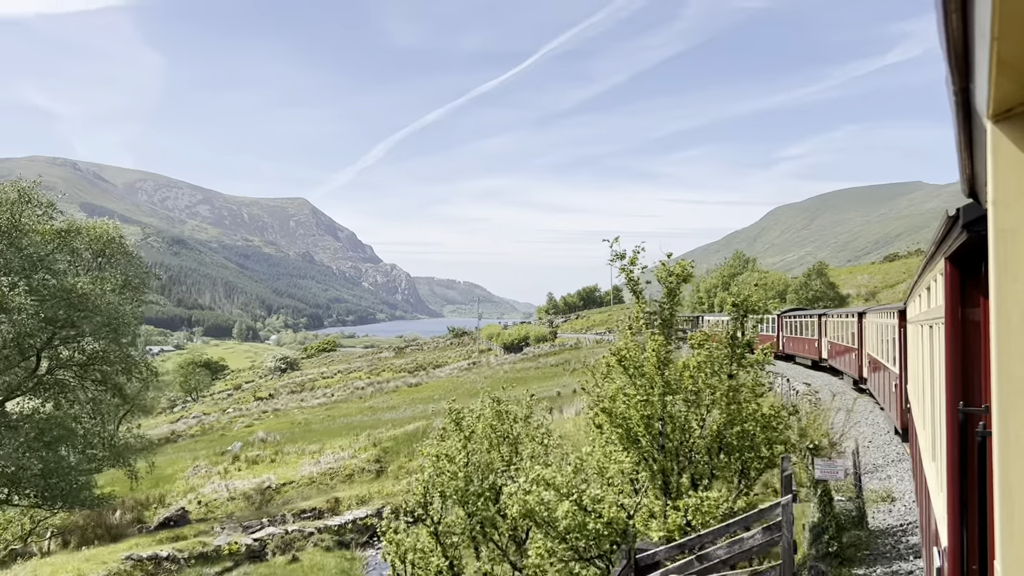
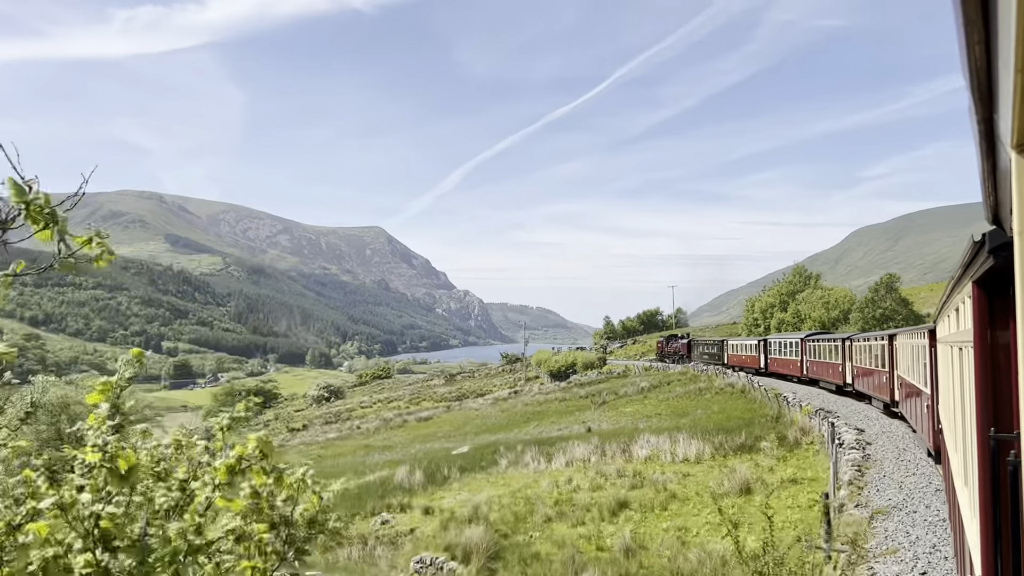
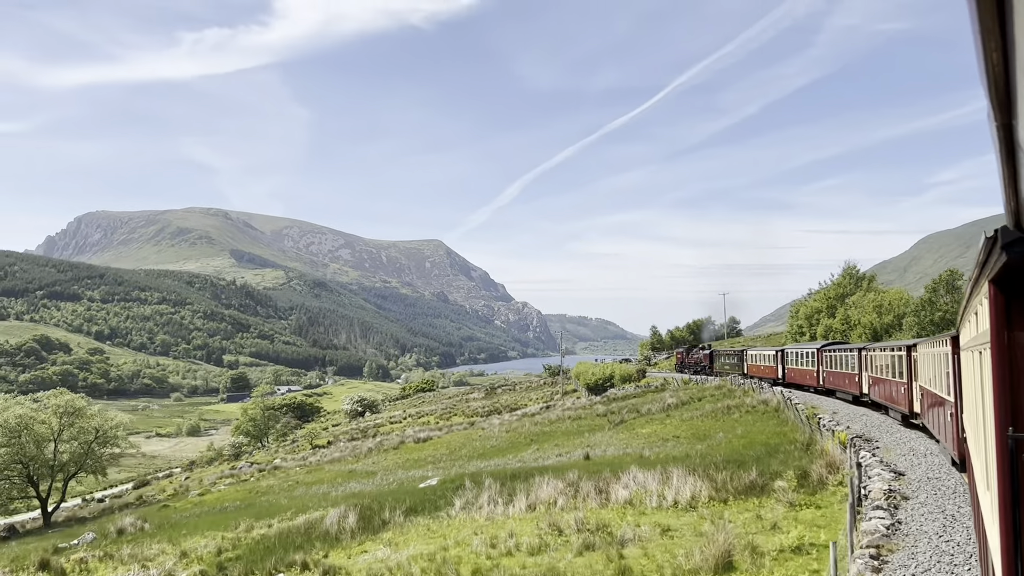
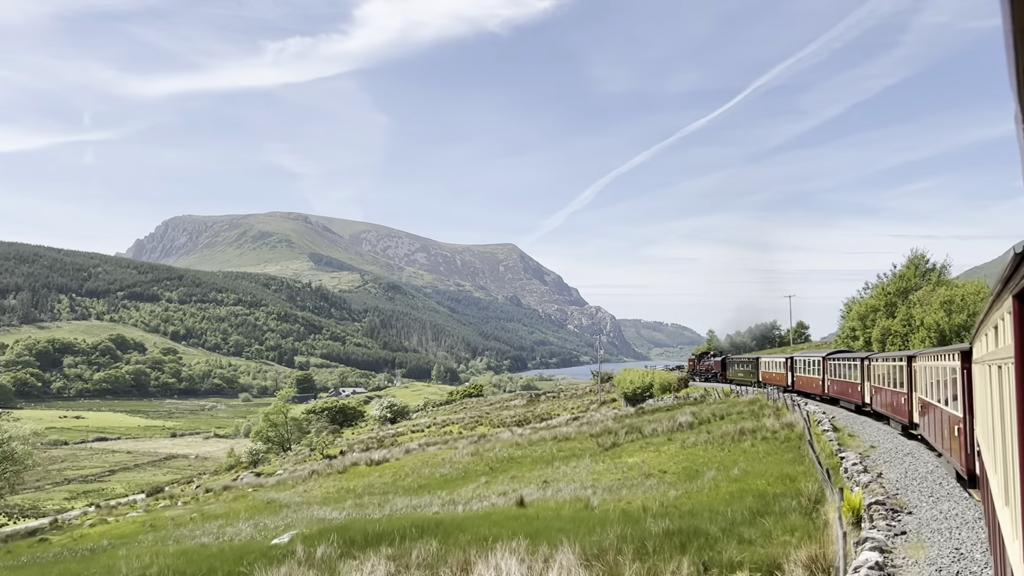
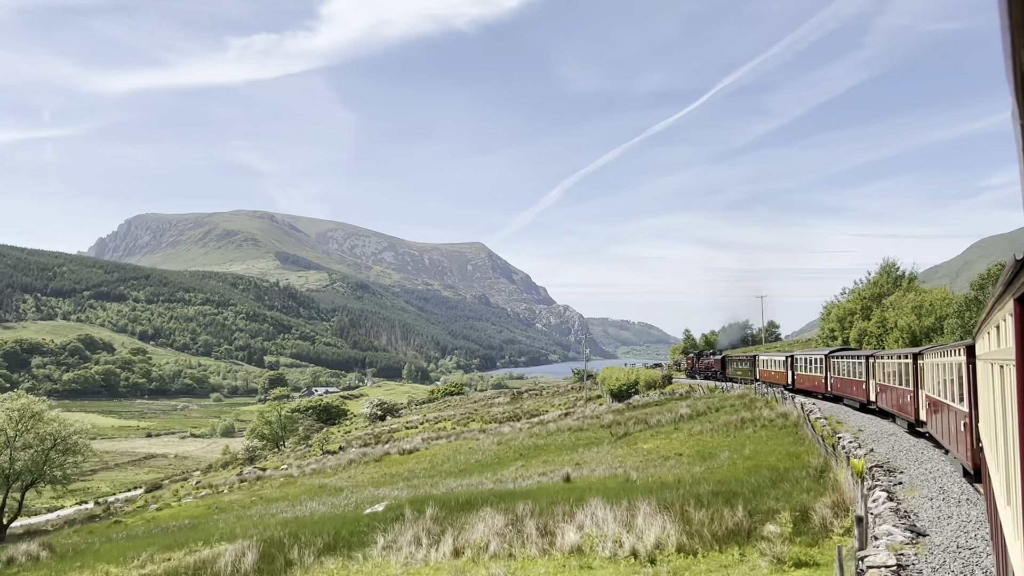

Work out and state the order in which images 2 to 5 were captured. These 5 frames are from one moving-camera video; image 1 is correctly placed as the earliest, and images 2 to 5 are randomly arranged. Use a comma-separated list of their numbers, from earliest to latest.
2, 3, 5, 4
